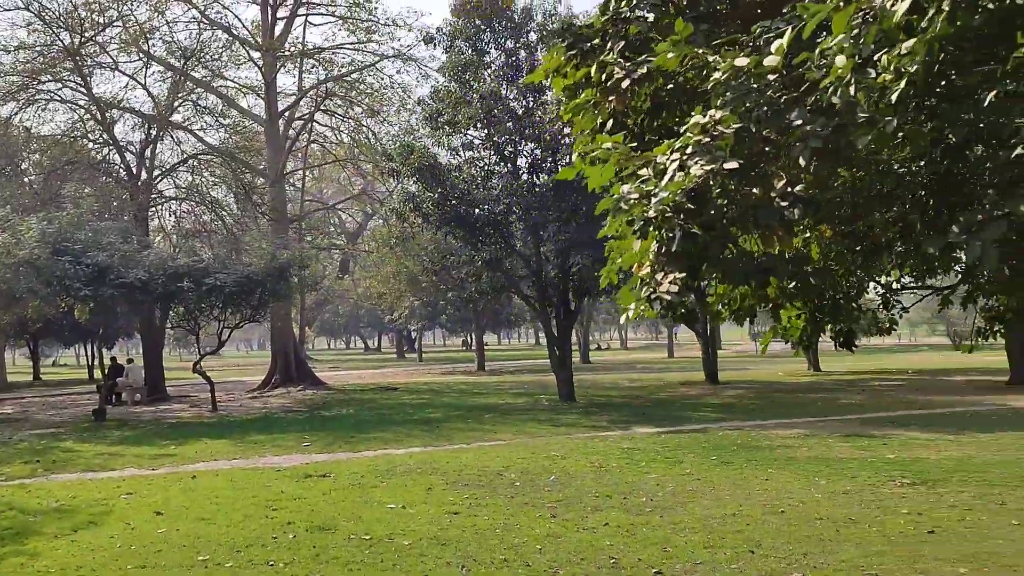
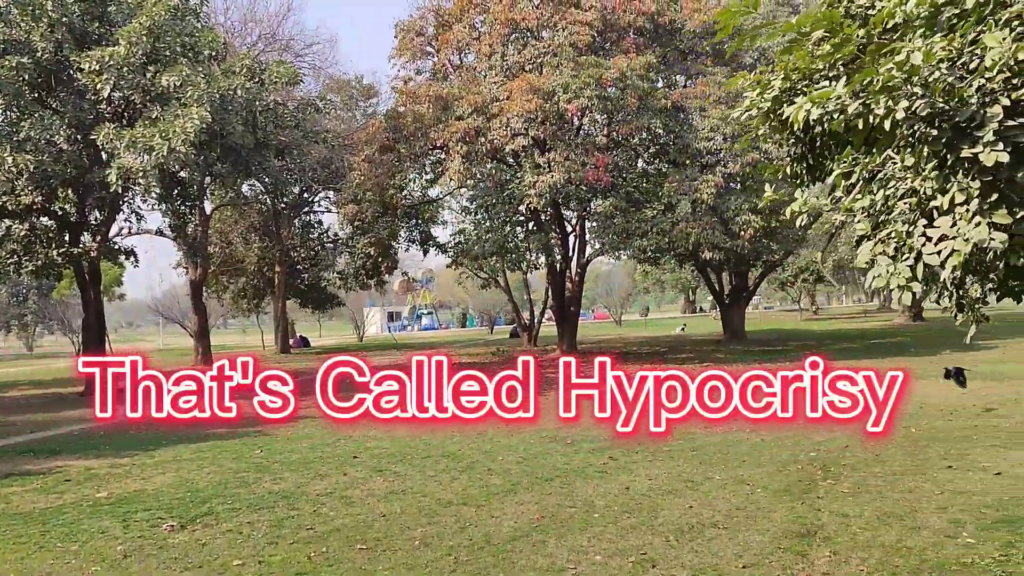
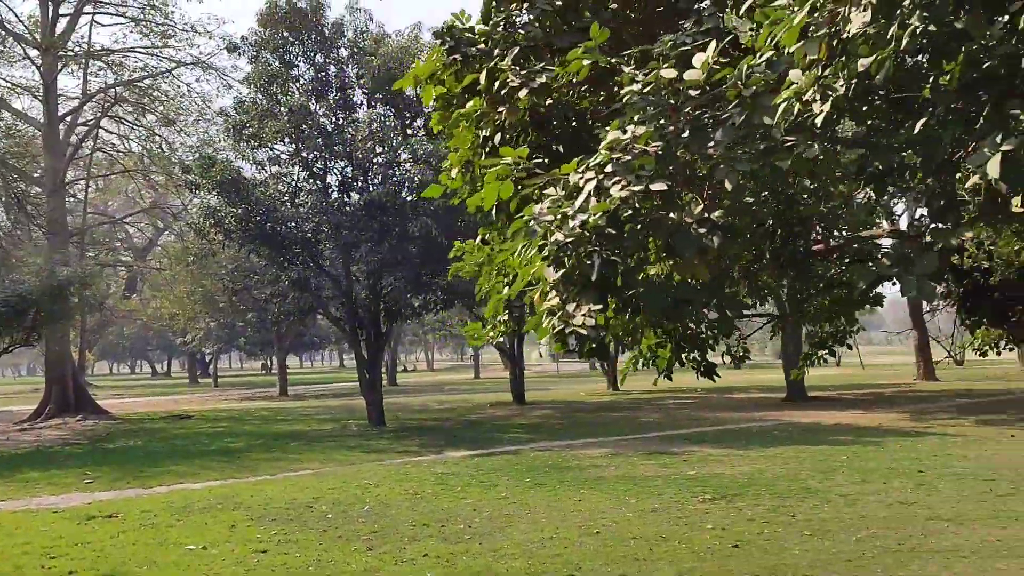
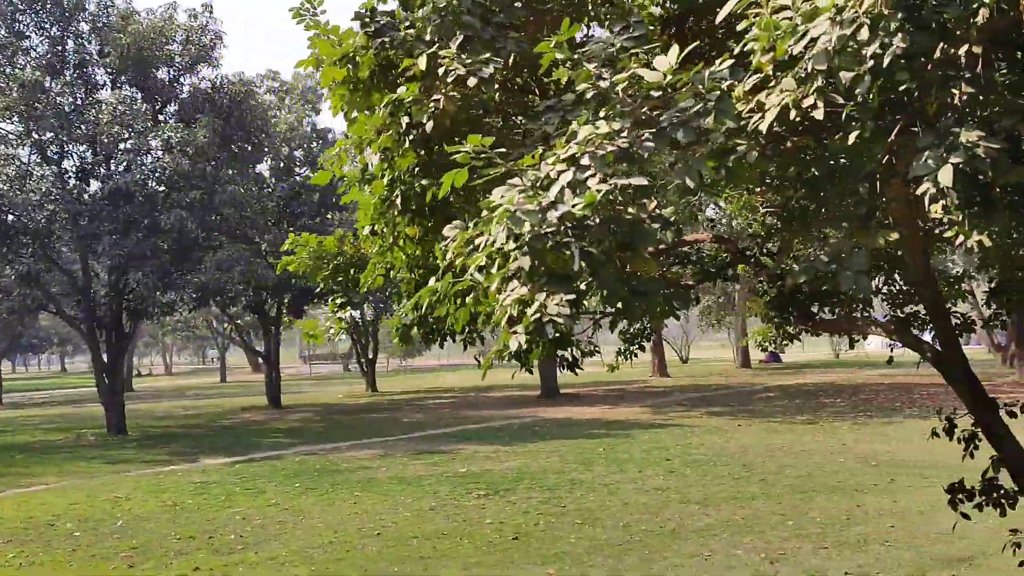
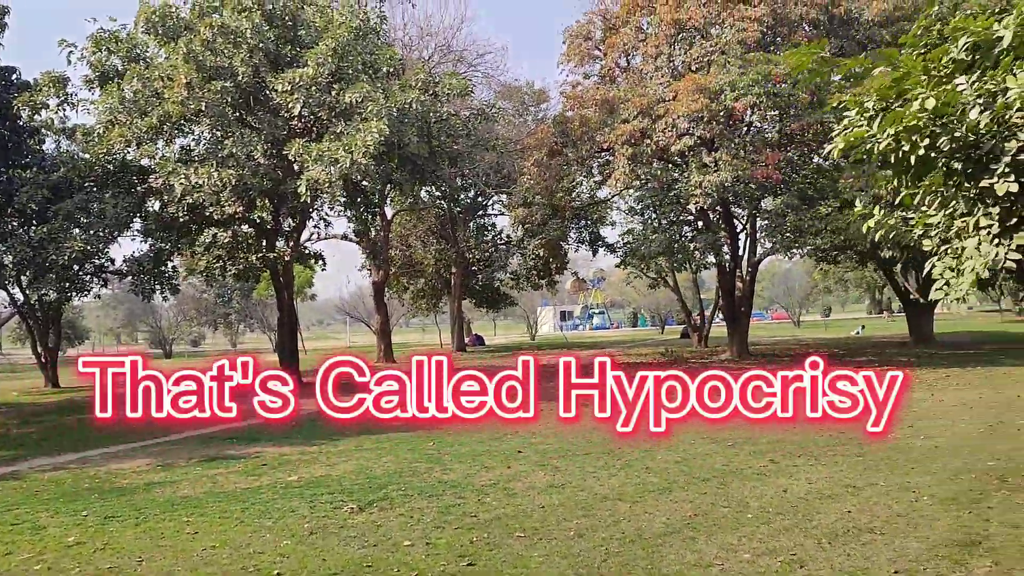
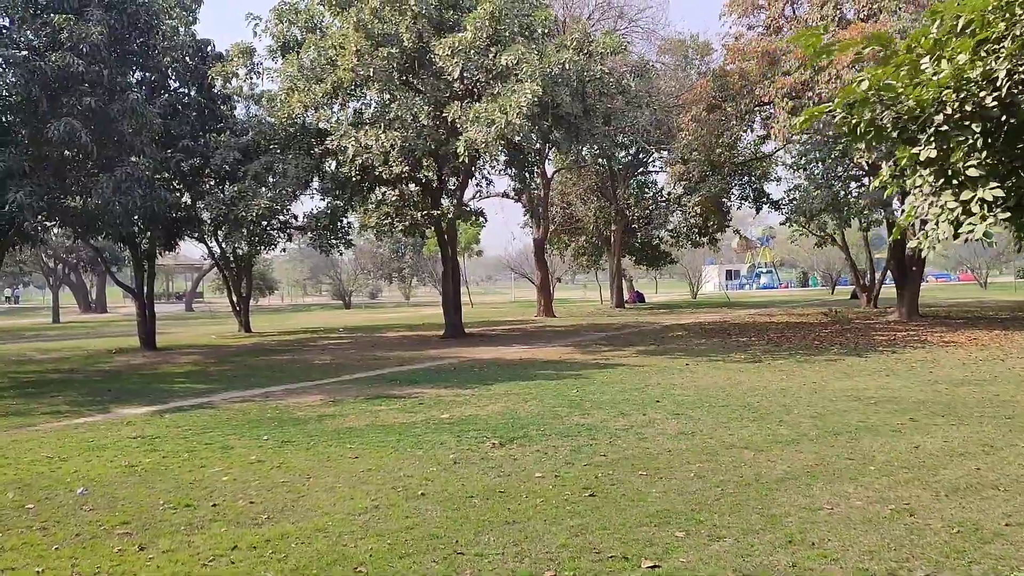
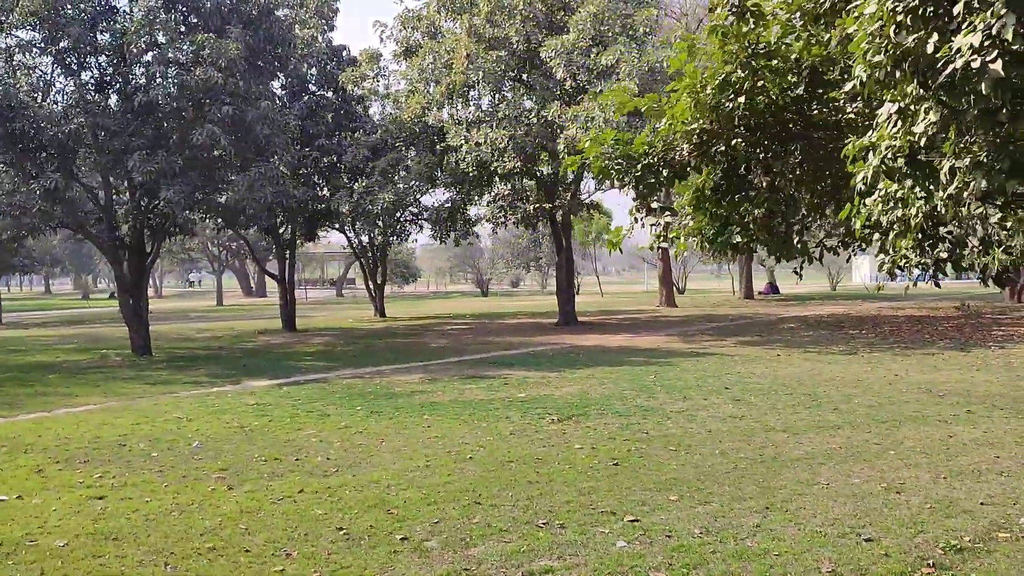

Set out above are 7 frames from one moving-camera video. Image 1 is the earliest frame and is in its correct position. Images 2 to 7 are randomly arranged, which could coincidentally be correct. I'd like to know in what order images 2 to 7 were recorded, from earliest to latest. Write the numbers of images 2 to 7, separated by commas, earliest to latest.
3, 4, 7, 6, 5, 2
